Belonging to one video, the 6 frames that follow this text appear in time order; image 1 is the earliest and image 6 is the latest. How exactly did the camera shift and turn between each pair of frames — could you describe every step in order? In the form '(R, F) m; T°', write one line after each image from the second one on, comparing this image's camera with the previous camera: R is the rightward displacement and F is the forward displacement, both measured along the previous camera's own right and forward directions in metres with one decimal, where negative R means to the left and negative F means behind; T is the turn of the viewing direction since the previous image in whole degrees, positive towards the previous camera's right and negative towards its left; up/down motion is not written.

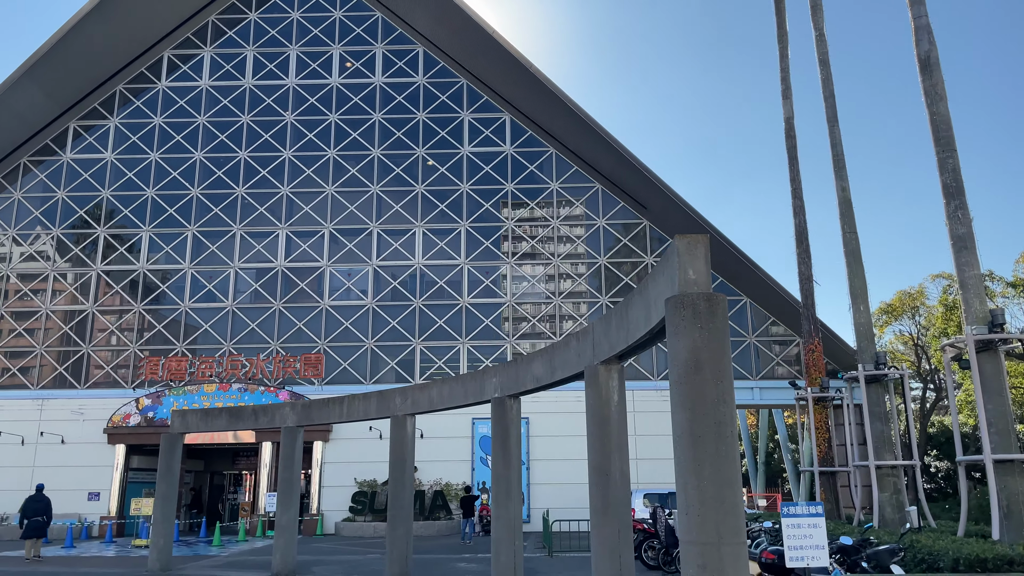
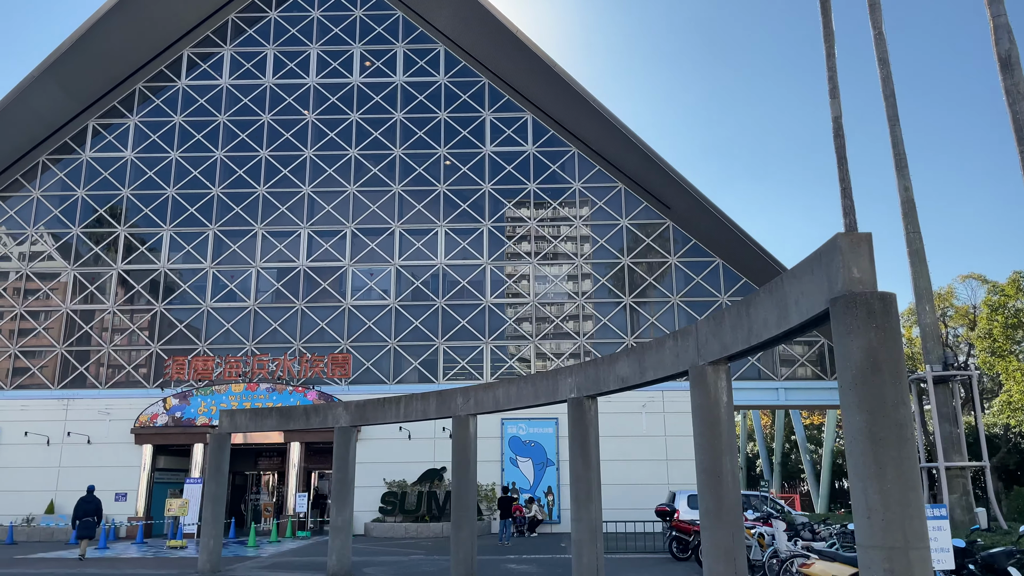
(-1.0, +0.1) m; 0°
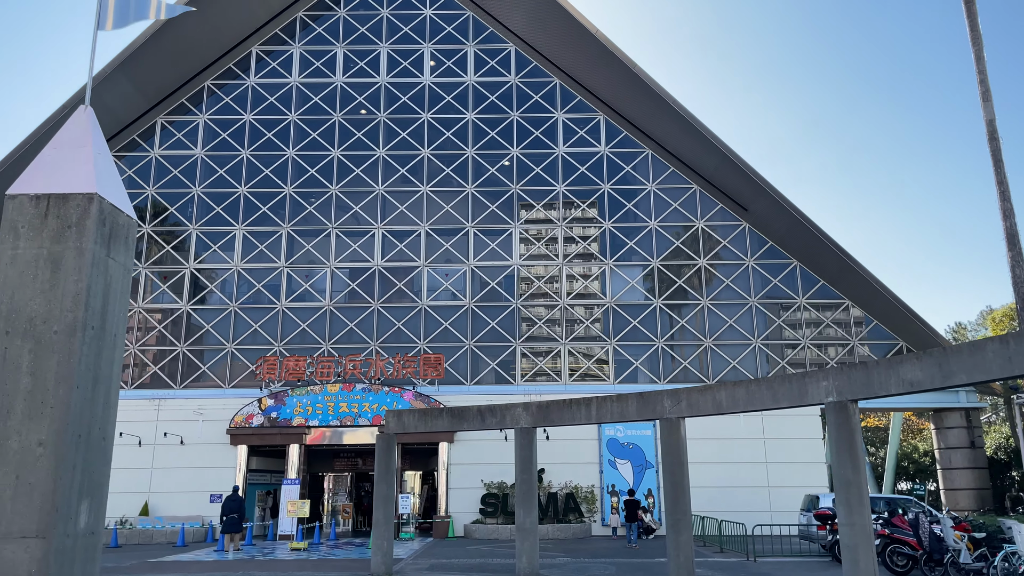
(-3.3, +0.1) m; +1°
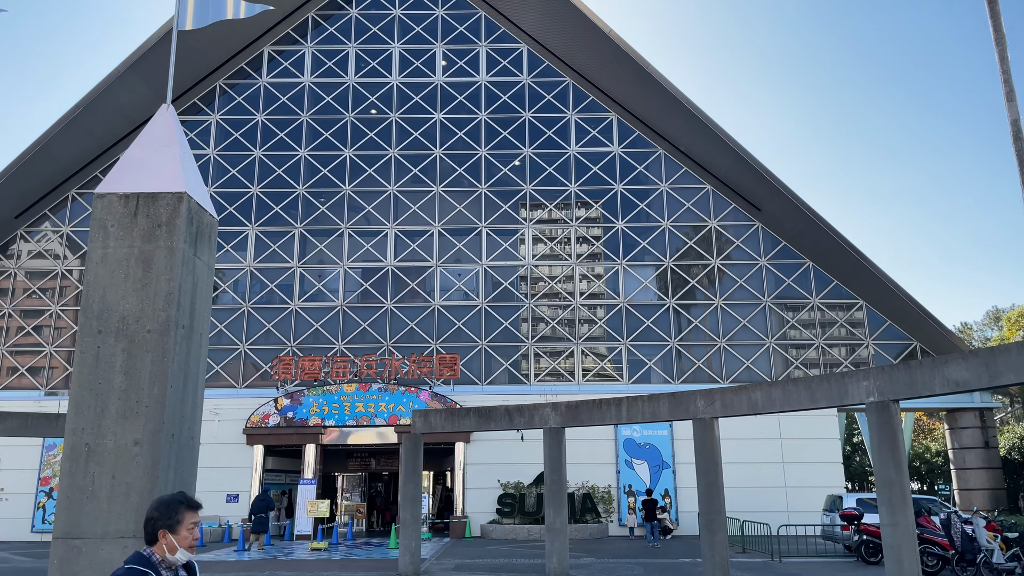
(-0.5, 0.0) m; 0°
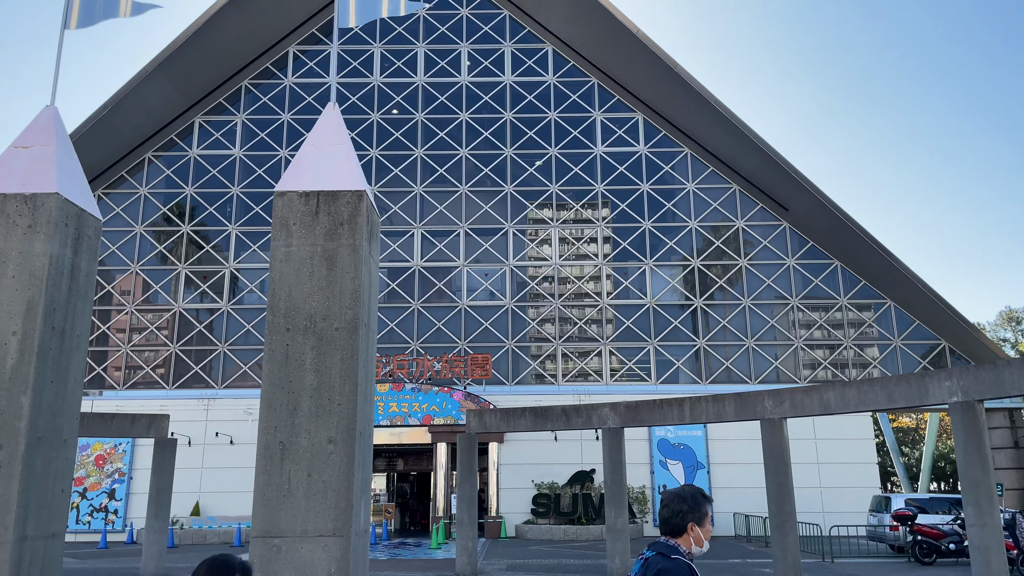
(-1.0, 0.0) m; 0°
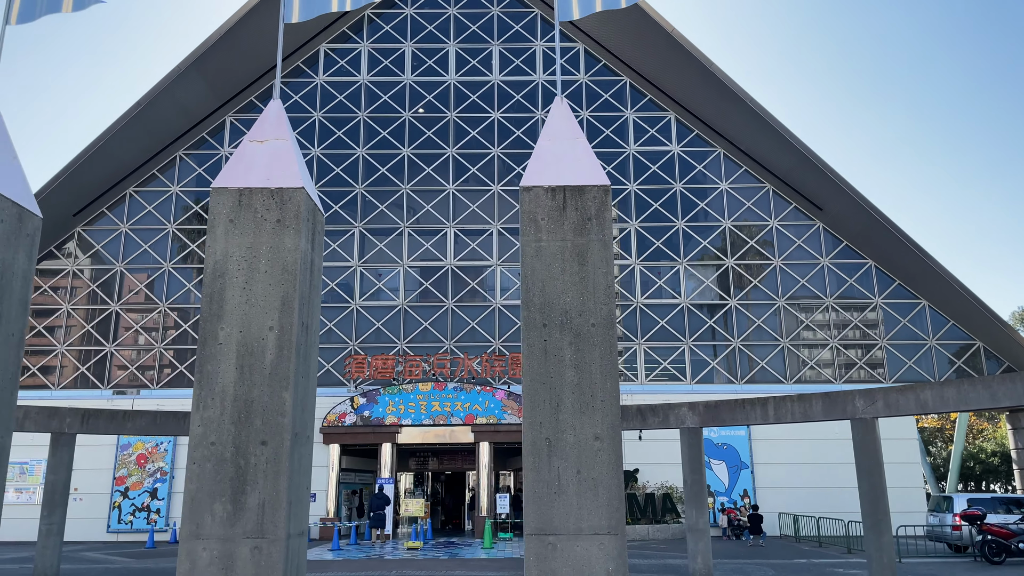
(-1.4, 0.0) m; 0°
